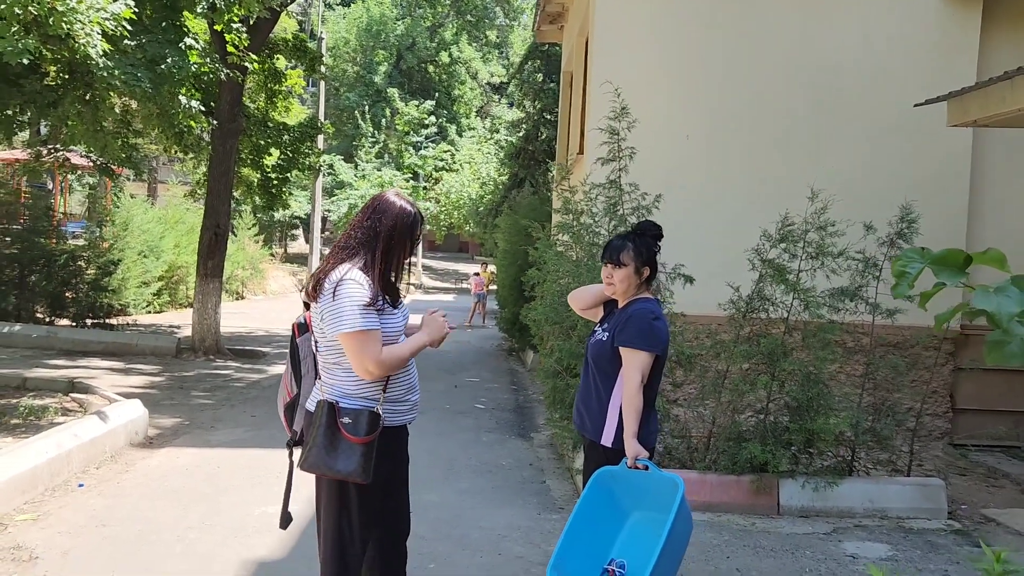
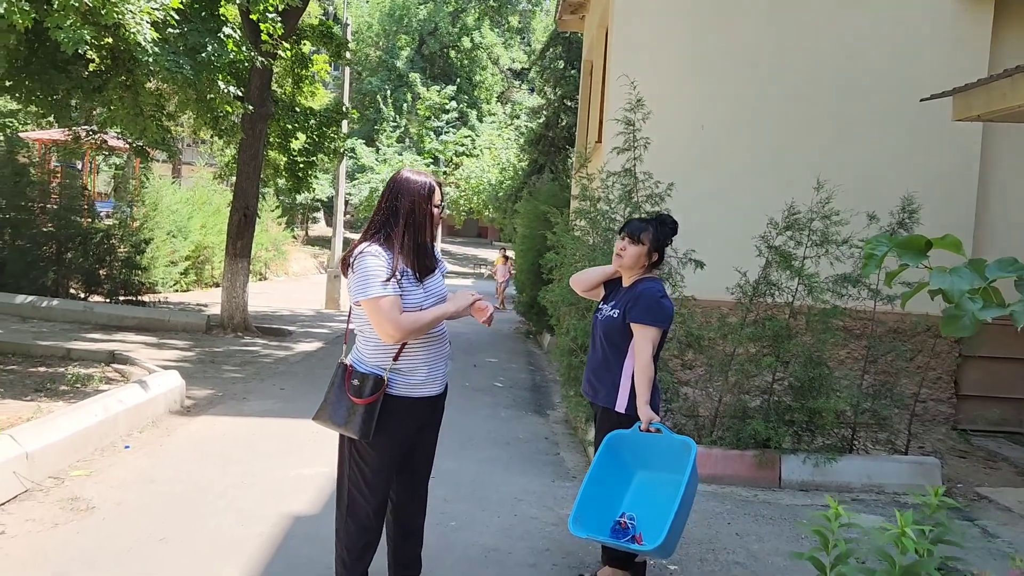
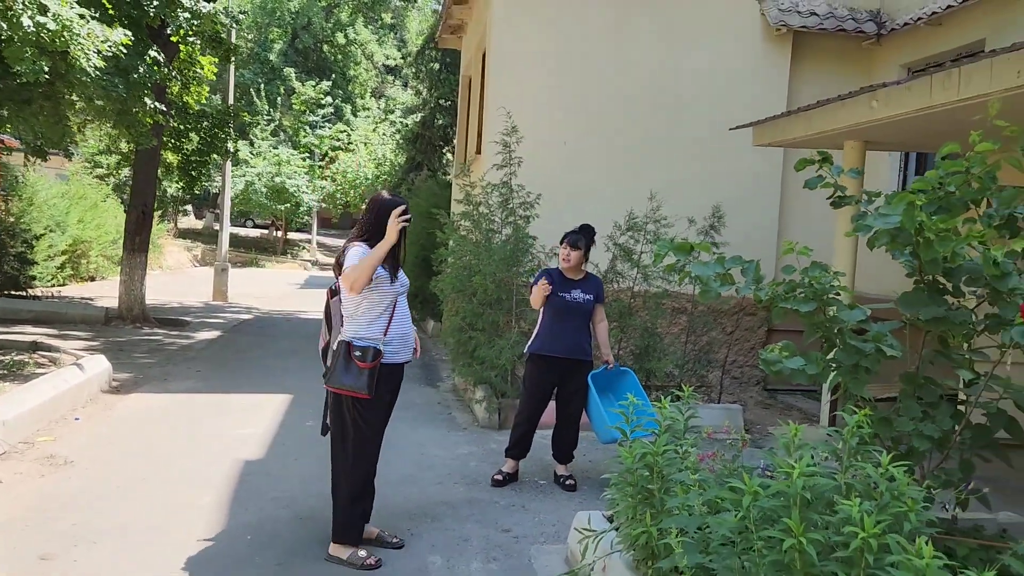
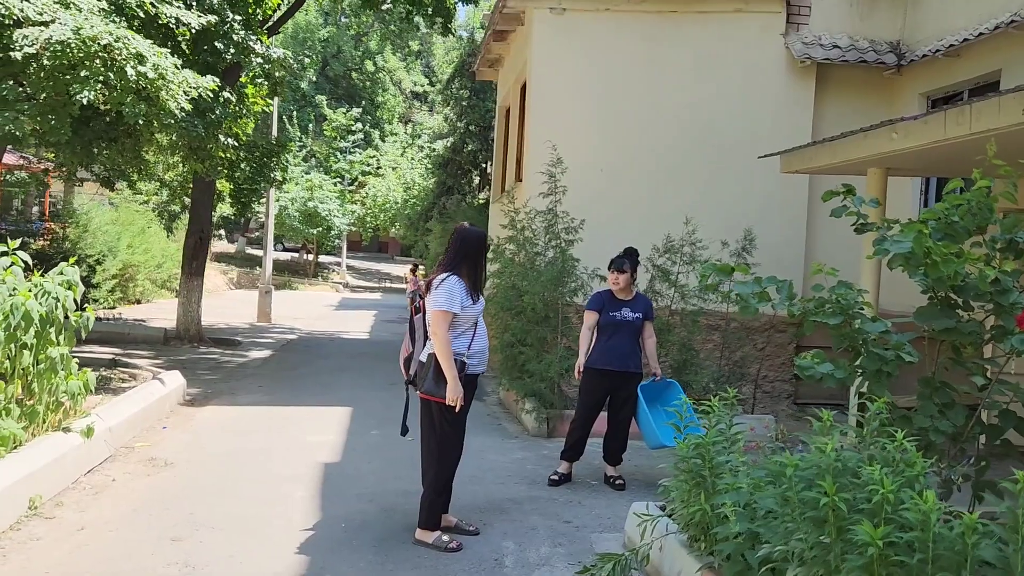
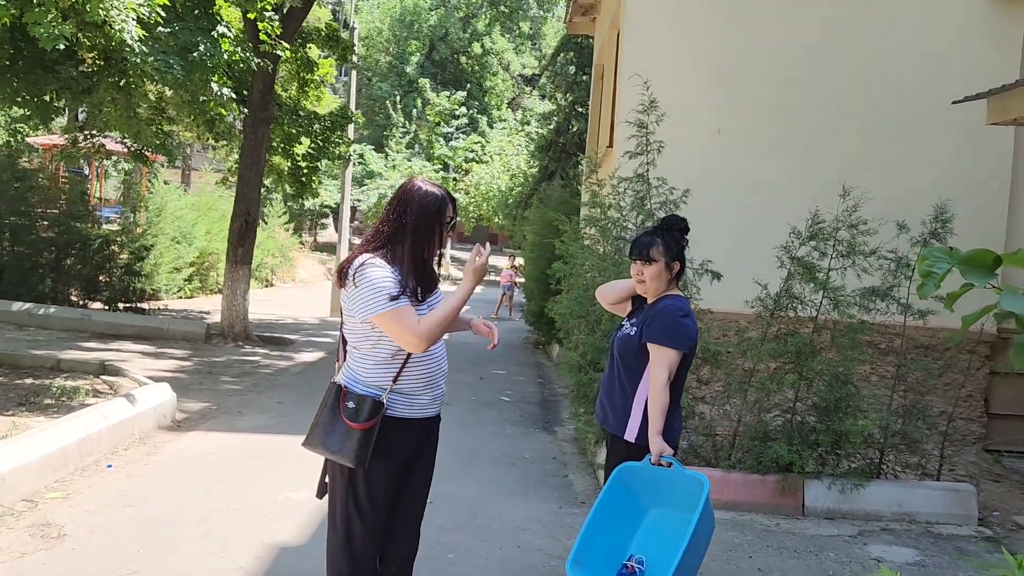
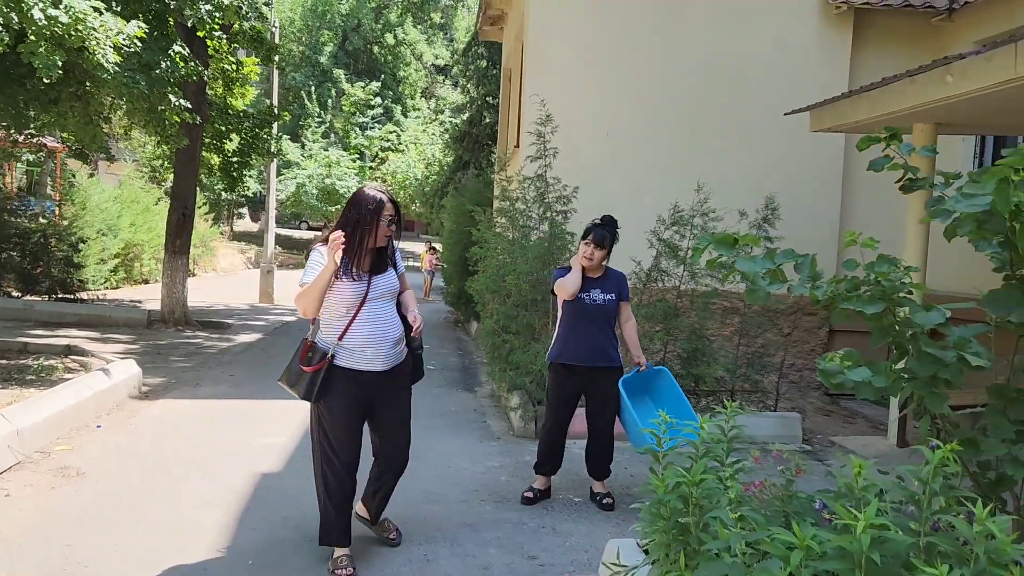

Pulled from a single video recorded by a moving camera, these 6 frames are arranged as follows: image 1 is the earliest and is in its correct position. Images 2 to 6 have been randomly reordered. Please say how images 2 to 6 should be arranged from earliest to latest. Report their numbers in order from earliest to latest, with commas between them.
5, 2, 6, 3, 4
